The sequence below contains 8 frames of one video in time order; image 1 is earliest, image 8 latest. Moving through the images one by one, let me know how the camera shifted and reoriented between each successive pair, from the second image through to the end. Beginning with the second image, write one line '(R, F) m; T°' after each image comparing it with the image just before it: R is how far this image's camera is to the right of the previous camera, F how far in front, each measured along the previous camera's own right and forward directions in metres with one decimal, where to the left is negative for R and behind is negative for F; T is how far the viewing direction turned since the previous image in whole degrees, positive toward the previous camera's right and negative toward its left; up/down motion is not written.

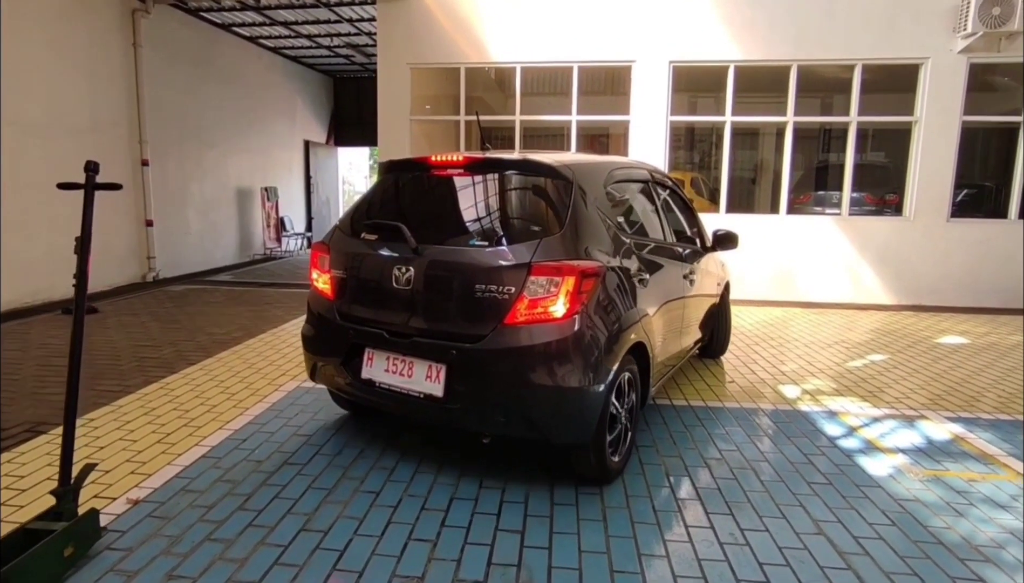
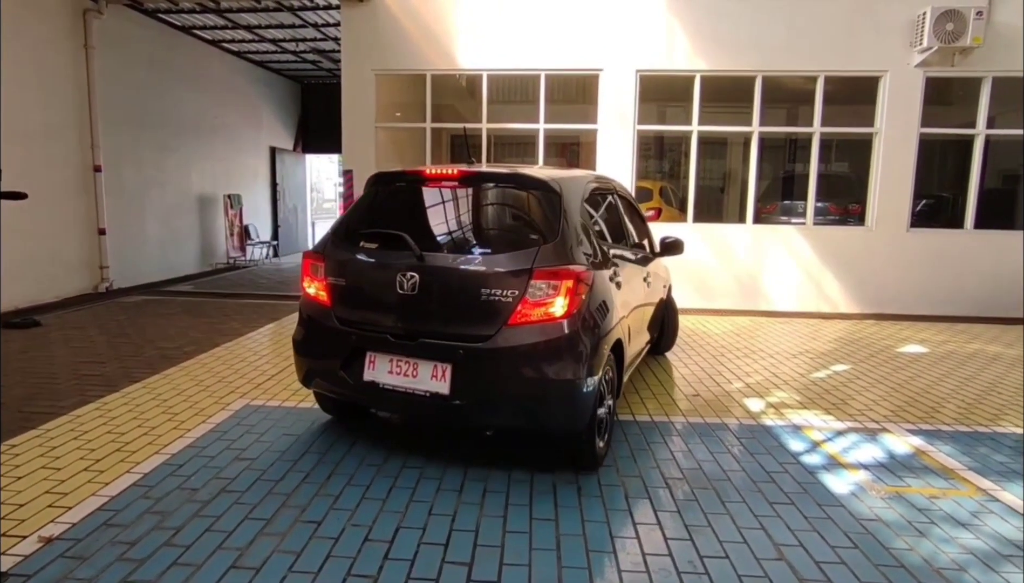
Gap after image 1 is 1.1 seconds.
(+0.1, +0.1) m; +2°
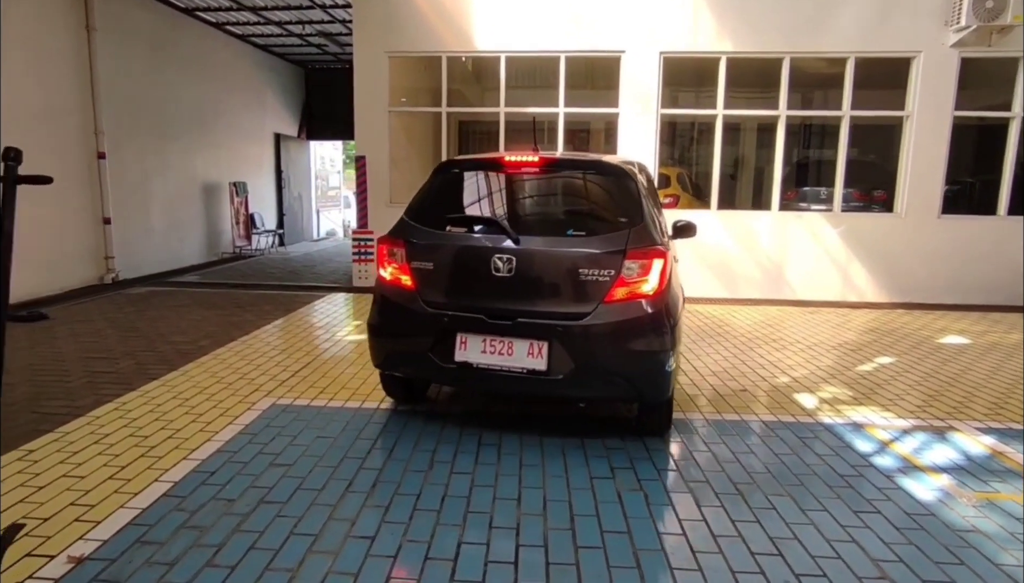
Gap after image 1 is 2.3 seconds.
(-0.4, +0.3) m; 0°
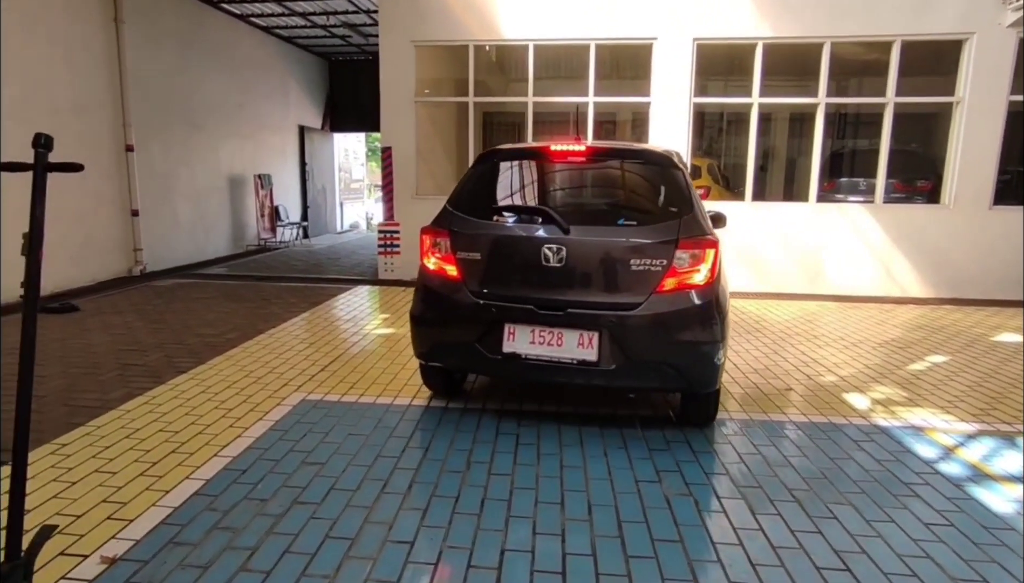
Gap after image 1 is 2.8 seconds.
(-0.1, +0.2) m; -2°
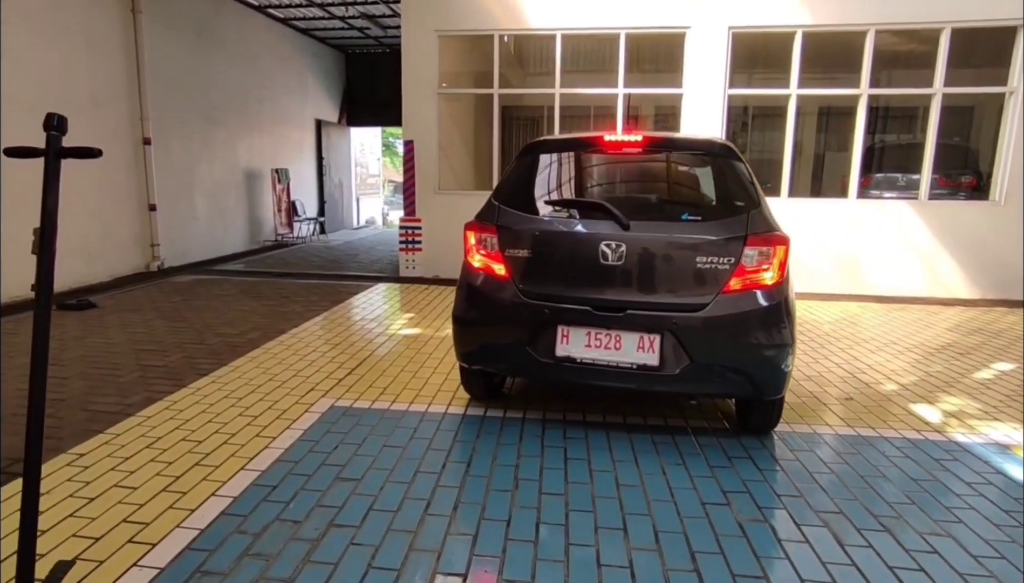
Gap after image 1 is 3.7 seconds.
(-0.2, +0.3) m; -1°
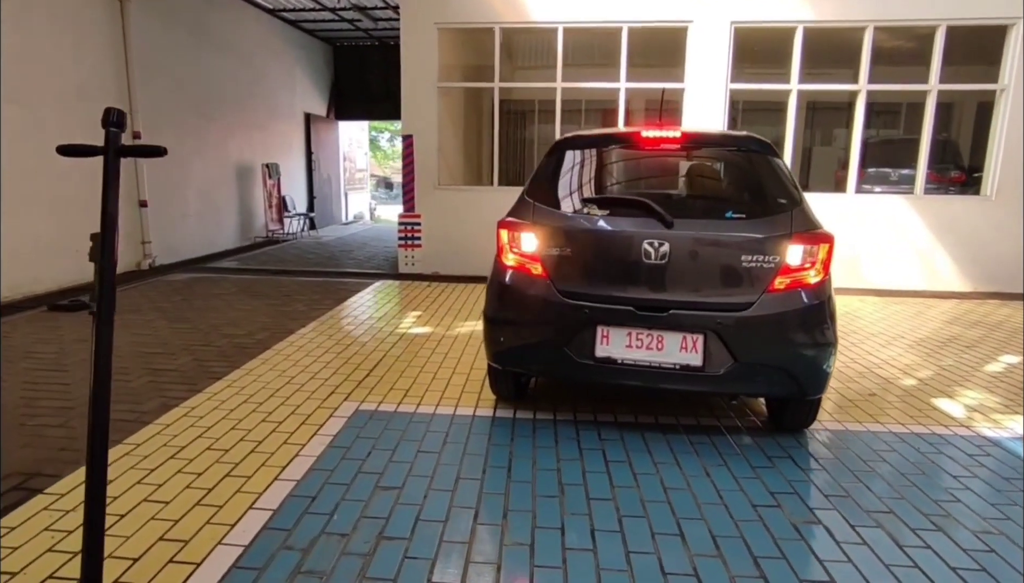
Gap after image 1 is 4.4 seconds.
(-0.3, +0.1) m; +2°
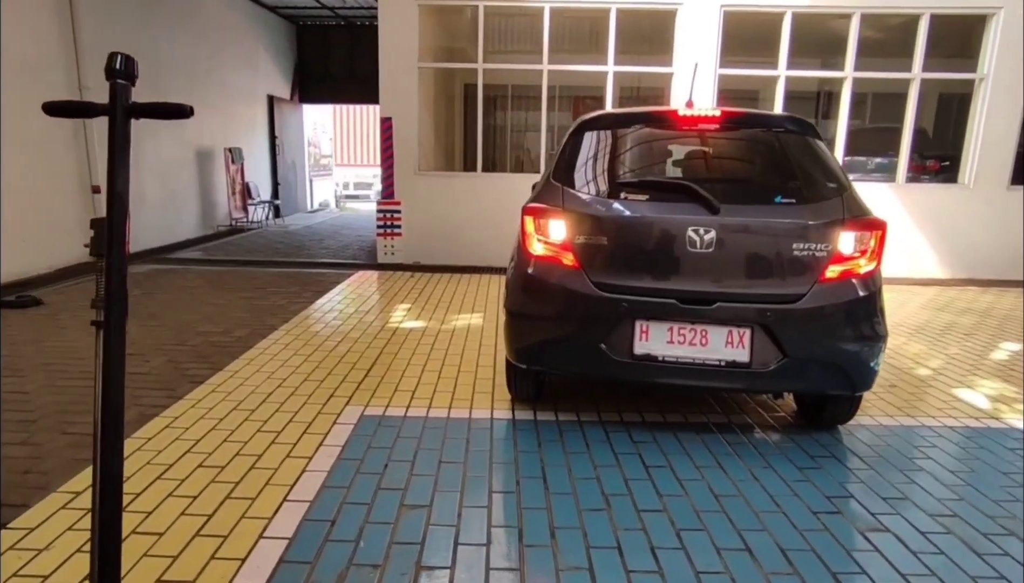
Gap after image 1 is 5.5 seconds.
(-0.4, +0.3) m; +4°
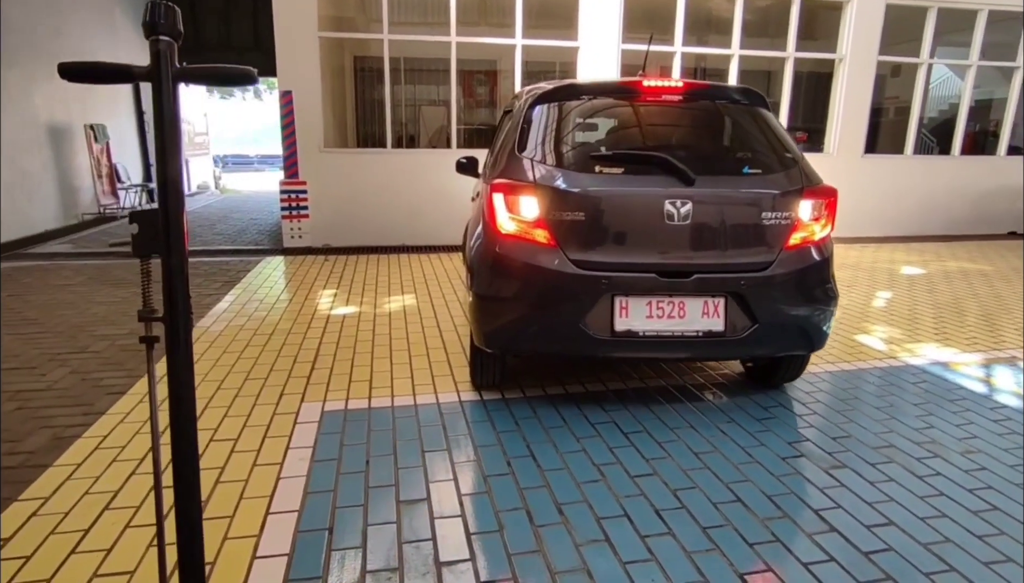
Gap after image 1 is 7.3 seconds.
(-0.4, +0.1) m; +11°
